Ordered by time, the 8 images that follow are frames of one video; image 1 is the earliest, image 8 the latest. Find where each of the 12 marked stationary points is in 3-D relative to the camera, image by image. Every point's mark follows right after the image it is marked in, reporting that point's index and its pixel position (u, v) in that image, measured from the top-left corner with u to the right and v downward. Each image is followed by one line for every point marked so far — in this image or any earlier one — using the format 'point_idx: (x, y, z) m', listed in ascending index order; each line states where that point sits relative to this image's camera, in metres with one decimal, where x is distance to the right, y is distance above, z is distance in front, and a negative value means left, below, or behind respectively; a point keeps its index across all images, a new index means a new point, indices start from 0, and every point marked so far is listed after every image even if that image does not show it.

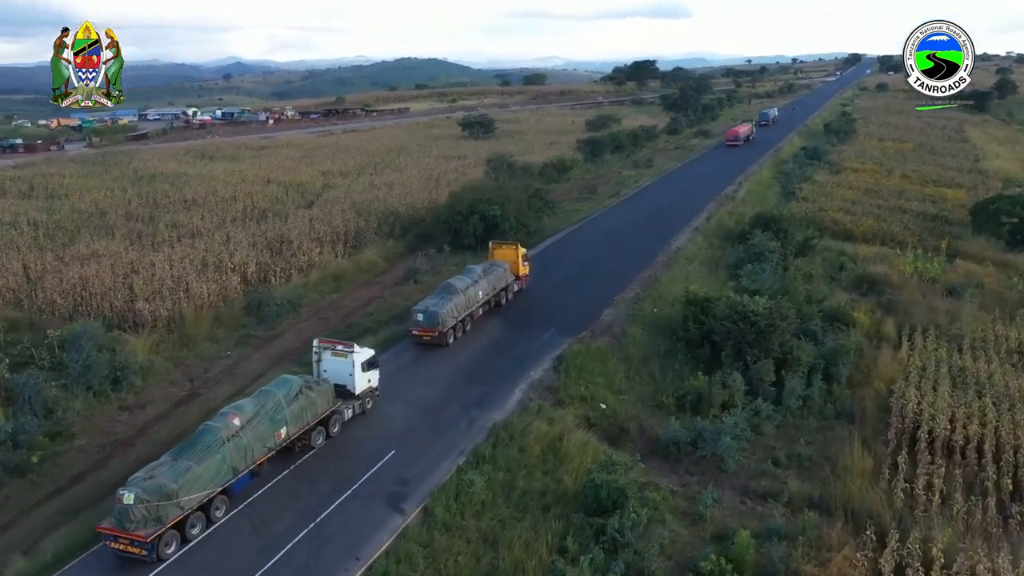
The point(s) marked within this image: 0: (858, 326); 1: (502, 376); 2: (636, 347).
0: (+8.3, -0.9, +19.2) m
1: (-0.2, -1.7, +15.0) m
2: (+2.6, -1.2, +17.0) m
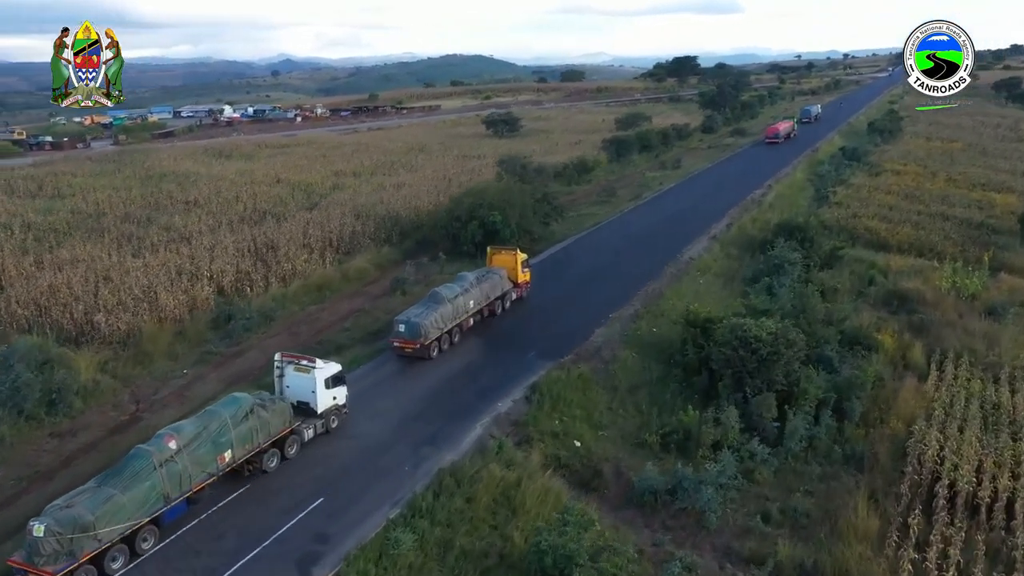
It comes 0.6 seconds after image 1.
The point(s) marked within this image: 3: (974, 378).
0: (+7.9, -1.4, +17.3) m
1: (-0.8, -2.0, +13.5) m
2: (+2.2, -1.6, +15.3) m
3: (+9.1, -1.8, +16.0) m
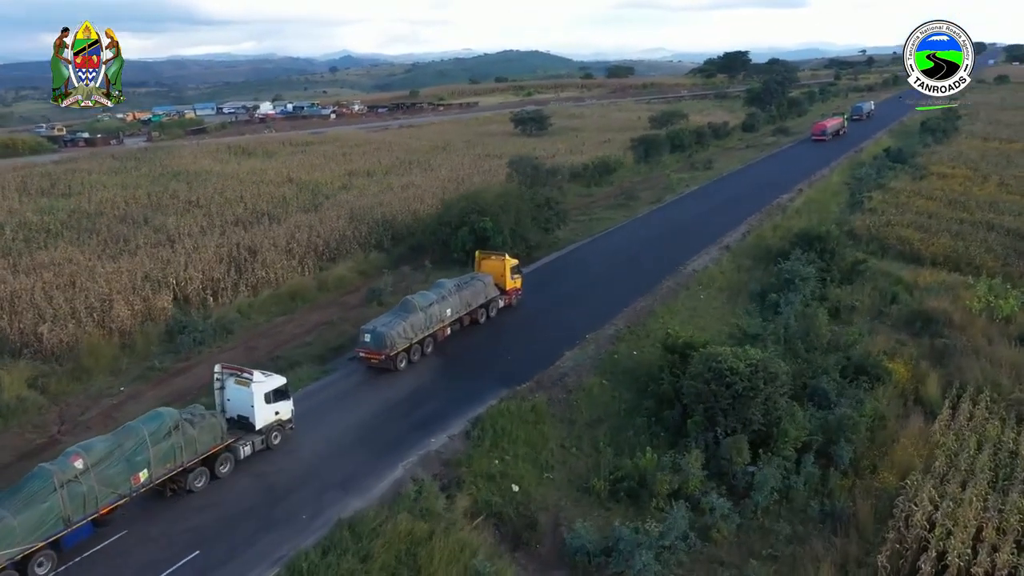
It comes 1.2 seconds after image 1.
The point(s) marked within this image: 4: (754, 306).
0: (+7.2, -1.8, +15.4) m
1: (-1.7, -2.4, +12.3) m
2: (+1.3, -2.0, +13.8) m
3: (+8.3, -2.3, +14.0) m
4: (+5.8, -0.4, +19.5) m
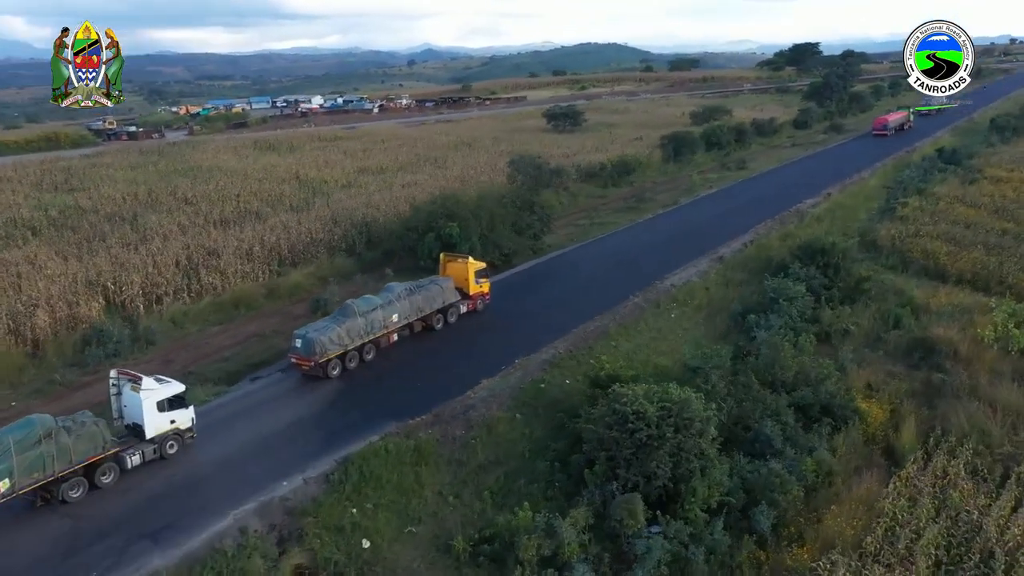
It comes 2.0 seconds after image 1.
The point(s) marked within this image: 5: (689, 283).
0: (+5.7, -2.3, +13.3) m
1: (-3.6, -2.7, +11.0) m
2: (-0.3, -2.4, +12.3) m
3: (+6.6, -2.8, +11.8) m
4: (+4.7, -0.9, +17.6) m
5: (+4.3, +0.1, +19.7) m
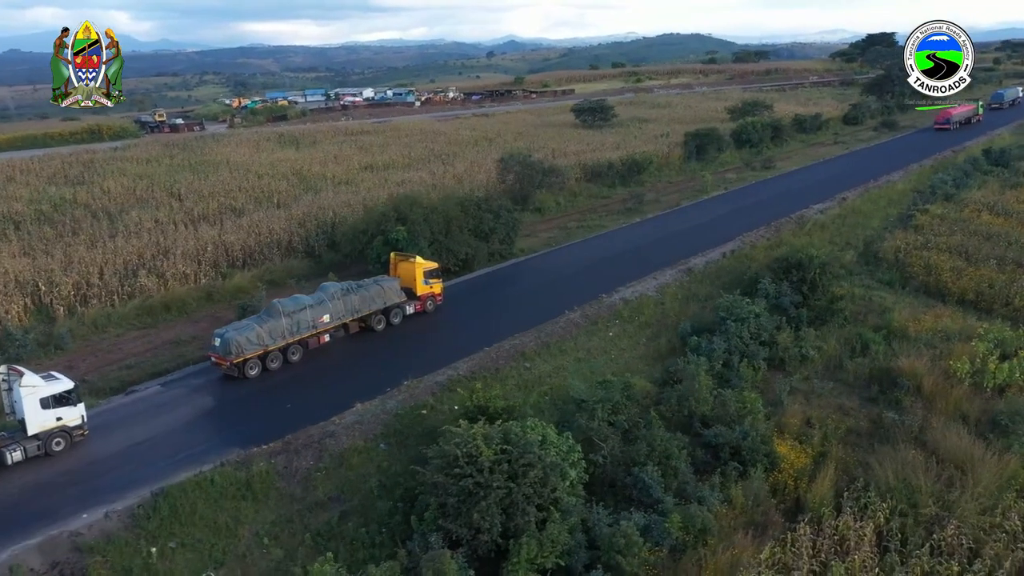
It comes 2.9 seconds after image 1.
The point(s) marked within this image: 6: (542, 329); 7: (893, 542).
0: (+3.6, -2.7, +11.7) m
1: (-5.8, -2.9, +10.3) m
2: (-2.4, -2.6, +11.3) m
3: (+4.4, -3.3, +10.1) m
4: (+3.1, -1.2, +16.0) m
5: (+3.0, -0.2, +18.2) m
6: (+0.6, -0.8, +16.2) m
7: (+5.0, -3.2, +10.5) m
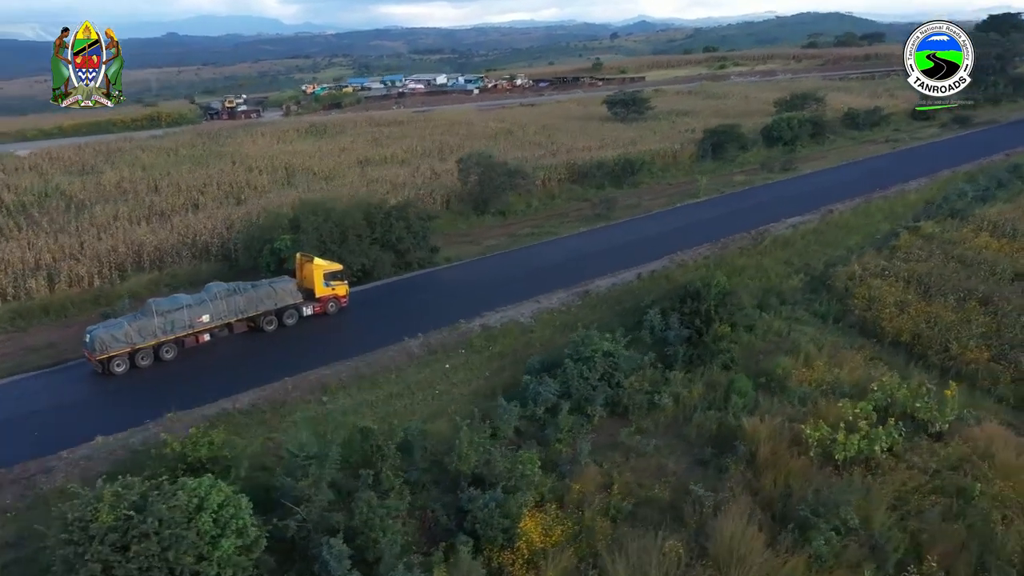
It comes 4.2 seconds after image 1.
0: (-0.4, -3.4, +10.2) m
1: (-9.9, -3.2, +10.2) m
2: (-6.4, -3.1, +10.7) m
3: (+0.2, -4.0, +8.5) m
4: (-0.2, -1.8, +14.5) m
5: (0.0, -0.7, +16.6) m
6: (-2.6, -1.3, +15.0) m
7: (+0.7, -4.0, +8.8) m
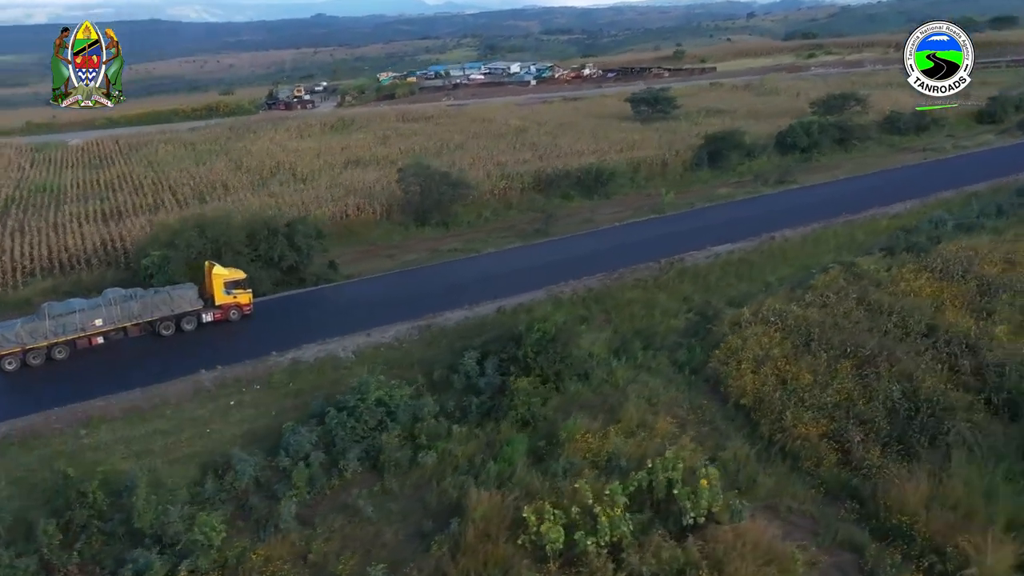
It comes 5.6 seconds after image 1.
0: (-5.1, -4.2, +9.8) m
1: (-14.4, -3.5, +11.3) m
2: (-10.9, -3.5, +11.2) m
3: (-4.8, -4.8, +8.1) m
4: (-4.1, -2.5, +14.0) m
5: (-3.6, -1.4, +16.0) m
6: (-6.5, -1.9, +14.8) m
7: (-4.2, -4.8, +8.3) m
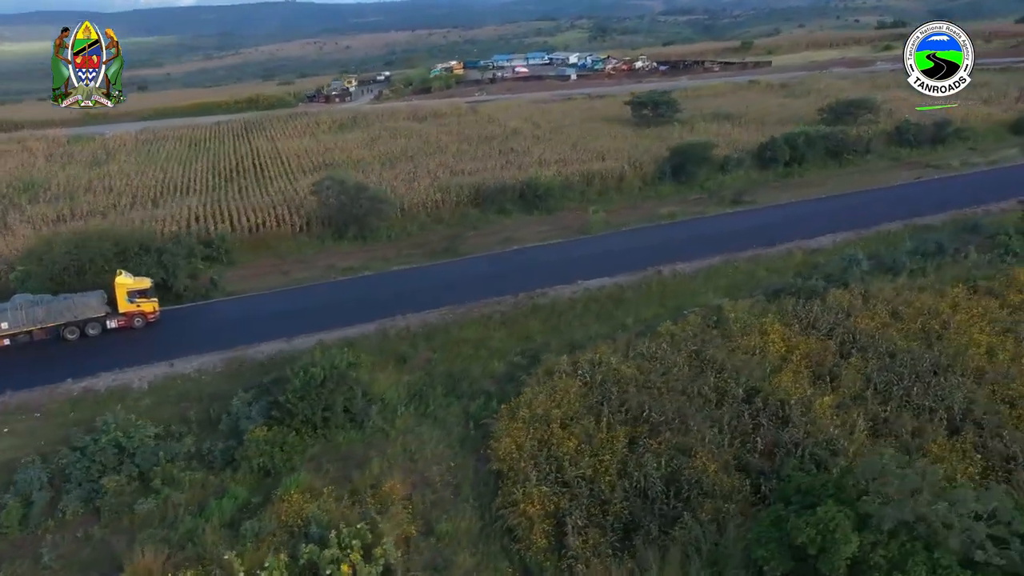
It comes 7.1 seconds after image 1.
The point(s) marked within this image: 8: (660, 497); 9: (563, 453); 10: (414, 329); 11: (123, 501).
0: (-10.1, -4.8, +10.3) m
1: (-19.1, -3.7, +13.0) m
2: (-15.7, -3.9, +12.5) m
3: (-10.1, -5.5, +8.6) m
4: (-8.5, -3.1, +14.2) m
5: (-7.6, -1.9, +16.1) m
6: (-10.7, -2.3, +15.4) m
7: (-9.5, -5.5, +8.6) m
8: (+2.3, -3.2, +12.5) m
9: (+0.8, -2.8, +13.4) m
10: (-2.1, -0.8, +18.1) m
11: (-6.2, -3.4, +13.2) m
